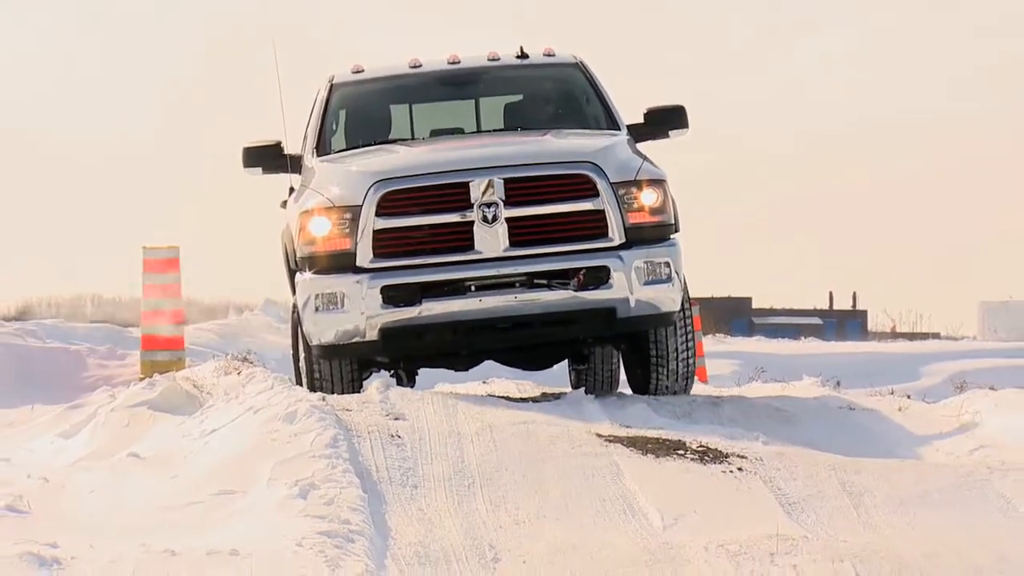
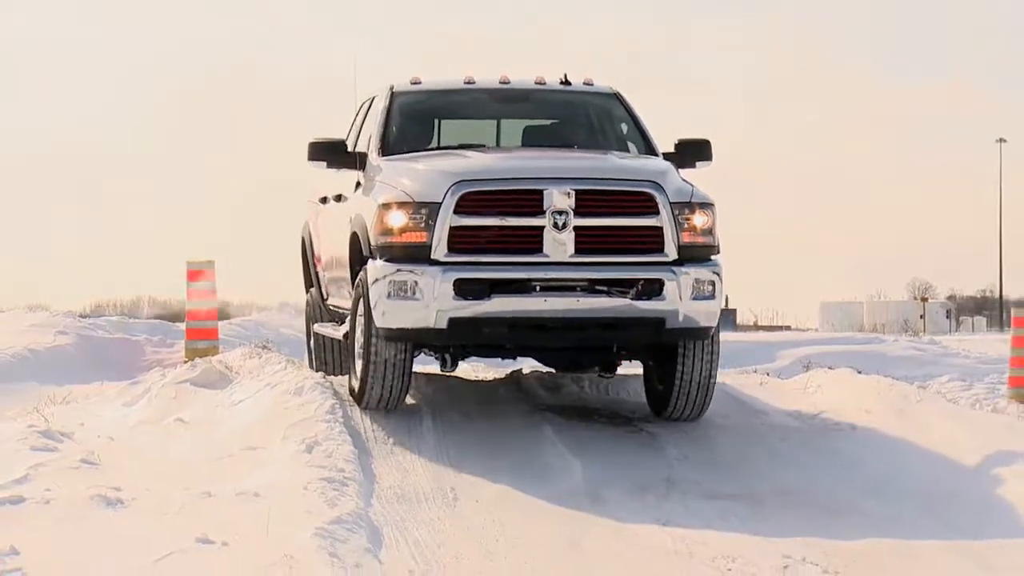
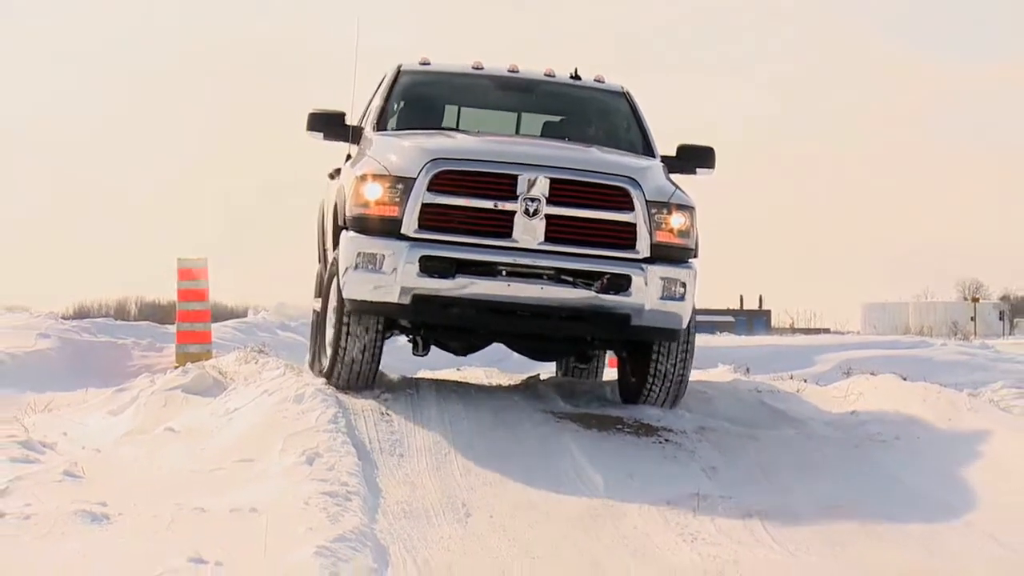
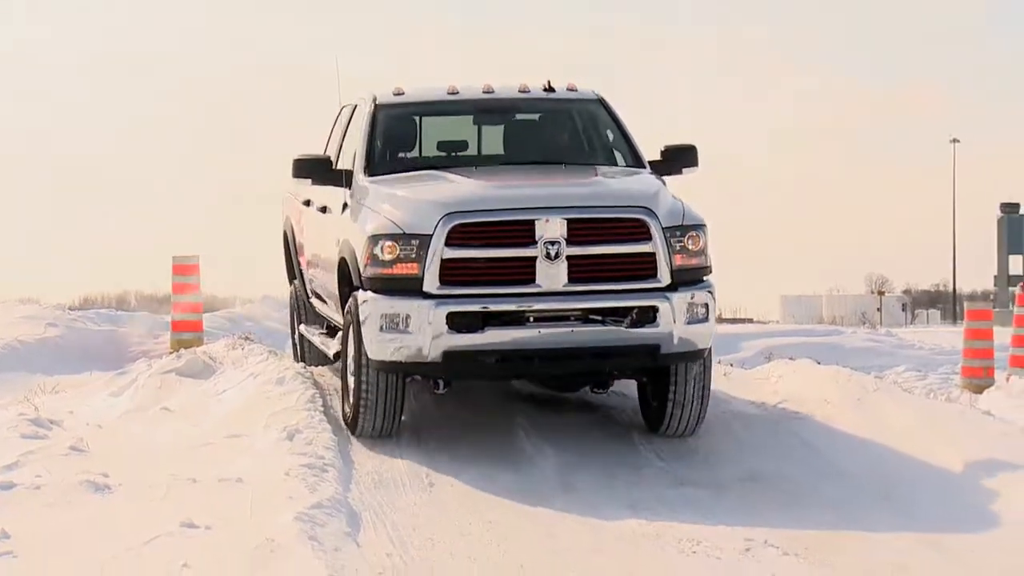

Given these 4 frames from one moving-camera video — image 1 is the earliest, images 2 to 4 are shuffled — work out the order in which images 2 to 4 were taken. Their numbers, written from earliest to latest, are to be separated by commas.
3, 2, 4
